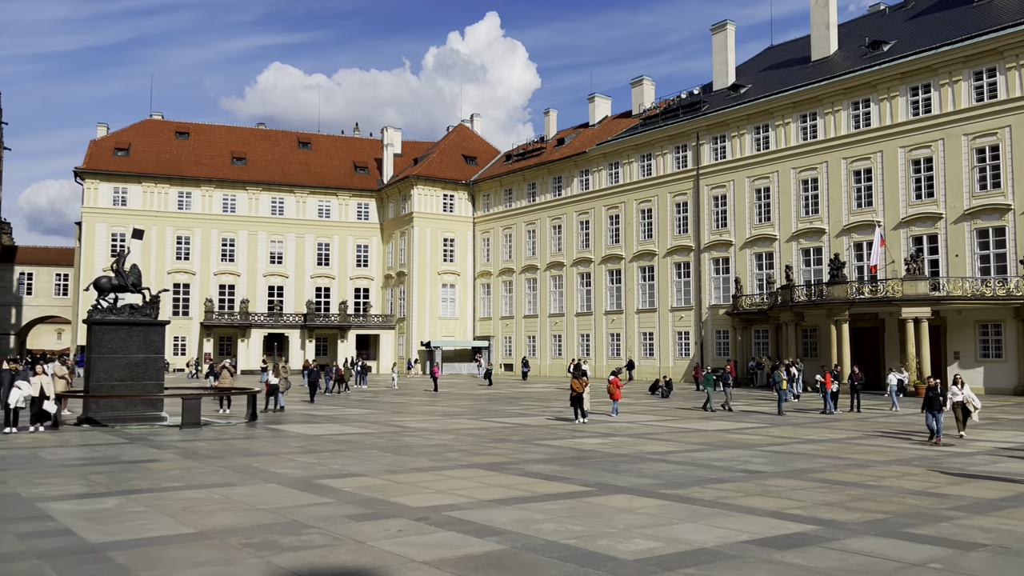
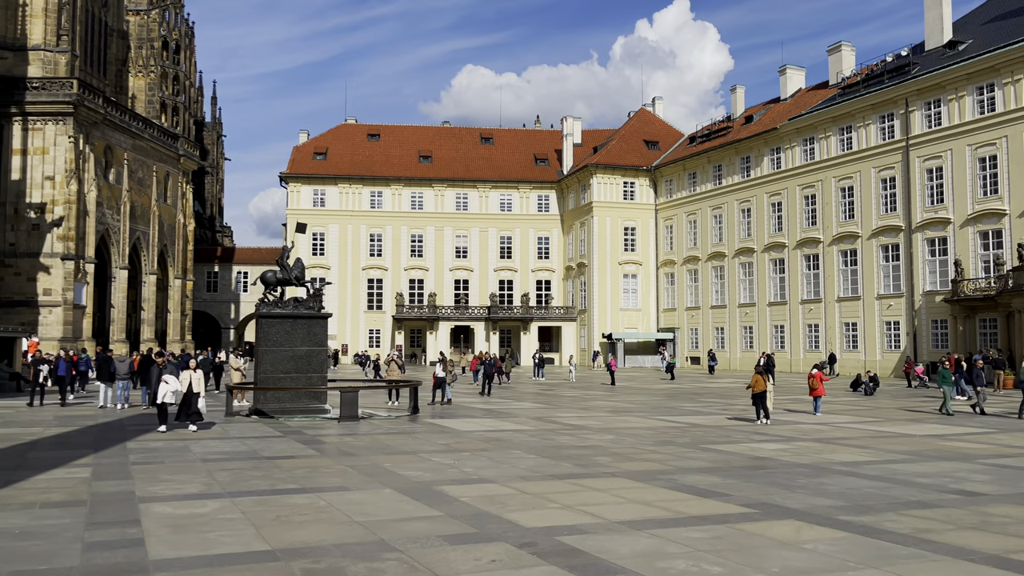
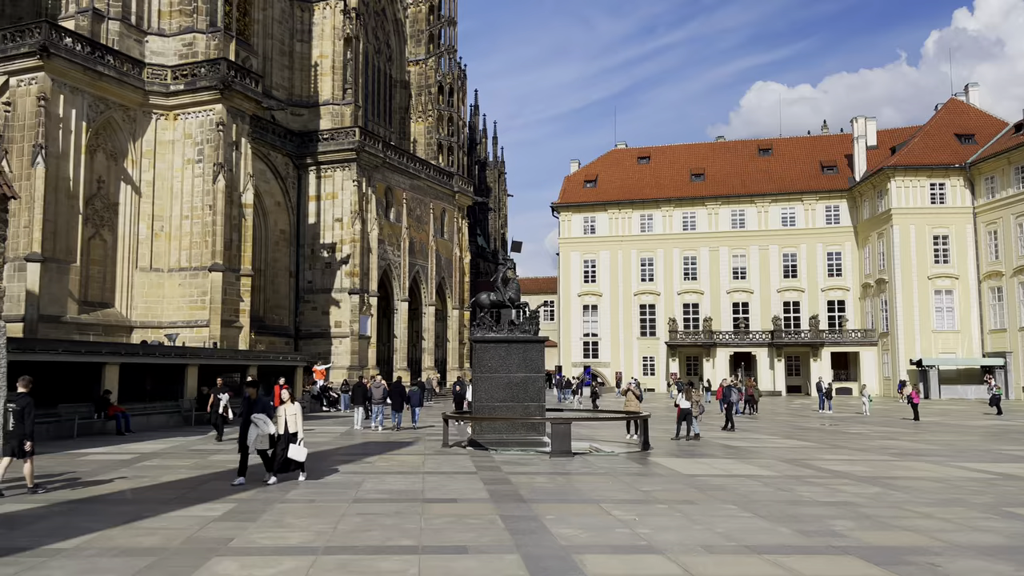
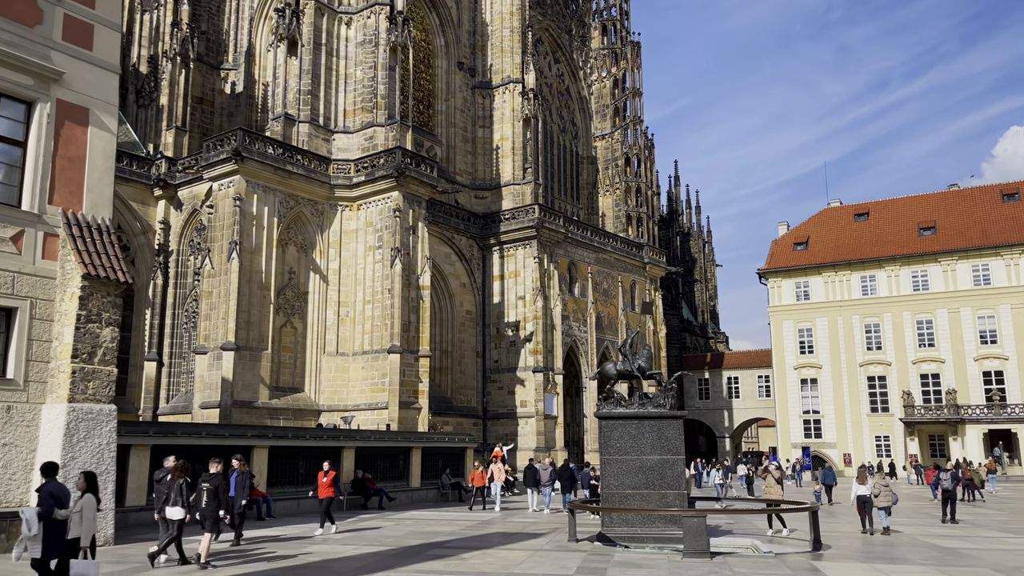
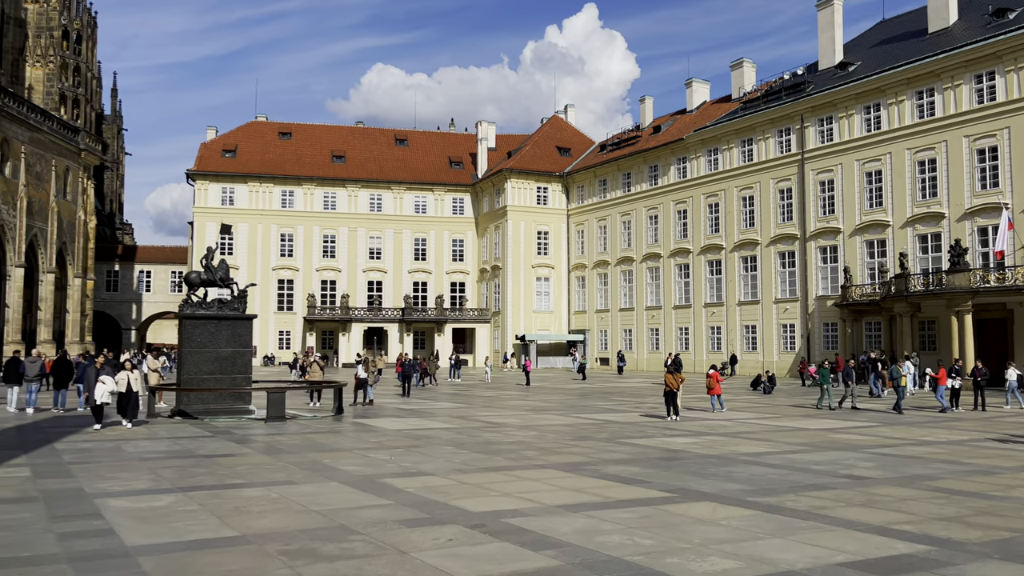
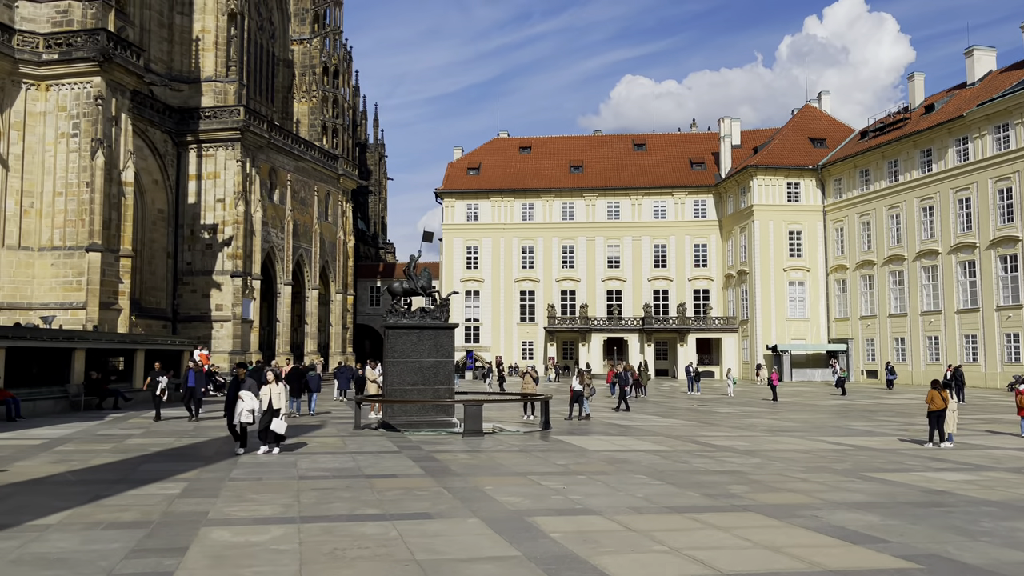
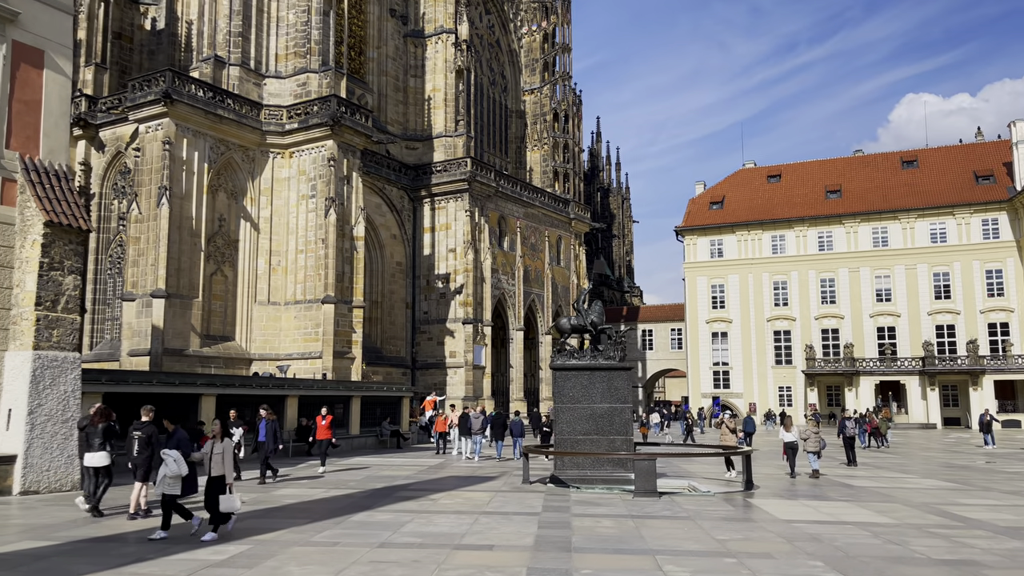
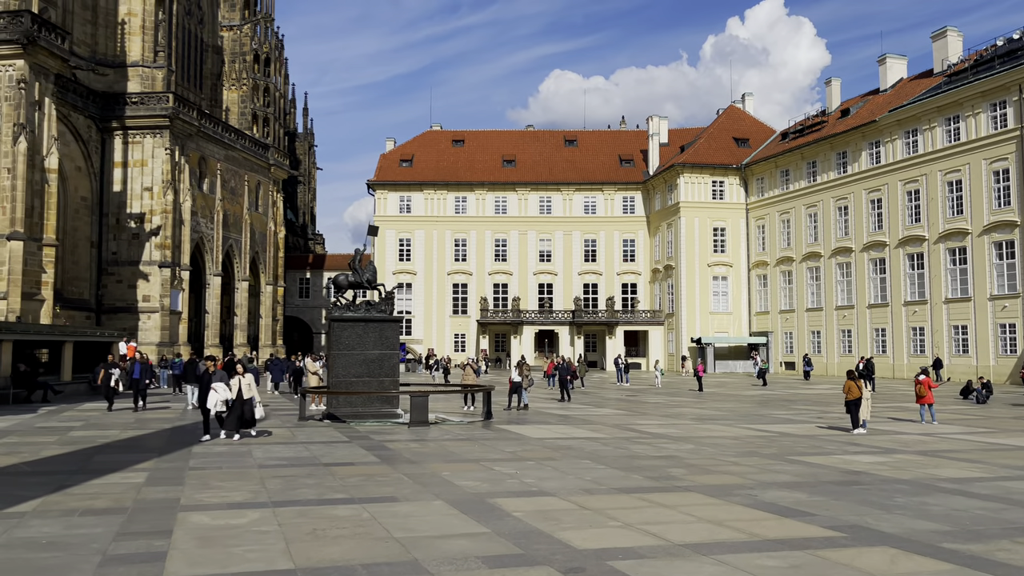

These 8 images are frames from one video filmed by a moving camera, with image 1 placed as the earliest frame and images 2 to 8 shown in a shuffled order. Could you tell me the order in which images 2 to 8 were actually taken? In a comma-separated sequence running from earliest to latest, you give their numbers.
5, 2, 8, 6, 3, 7, 4
